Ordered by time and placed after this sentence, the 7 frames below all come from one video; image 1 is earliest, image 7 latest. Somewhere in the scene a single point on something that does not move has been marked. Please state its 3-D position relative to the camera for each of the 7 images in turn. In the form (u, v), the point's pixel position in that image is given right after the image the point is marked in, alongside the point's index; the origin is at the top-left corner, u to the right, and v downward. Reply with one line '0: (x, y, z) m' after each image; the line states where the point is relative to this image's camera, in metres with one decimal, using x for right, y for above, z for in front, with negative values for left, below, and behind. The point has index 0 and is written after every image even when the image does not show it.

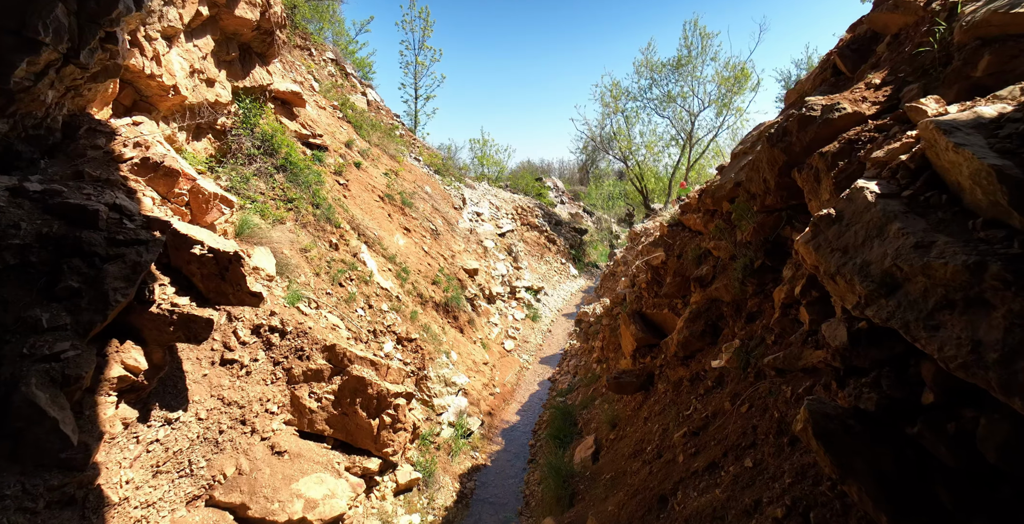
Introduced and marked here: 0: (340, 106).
0: (-4.9, +4.4, +15.3) m
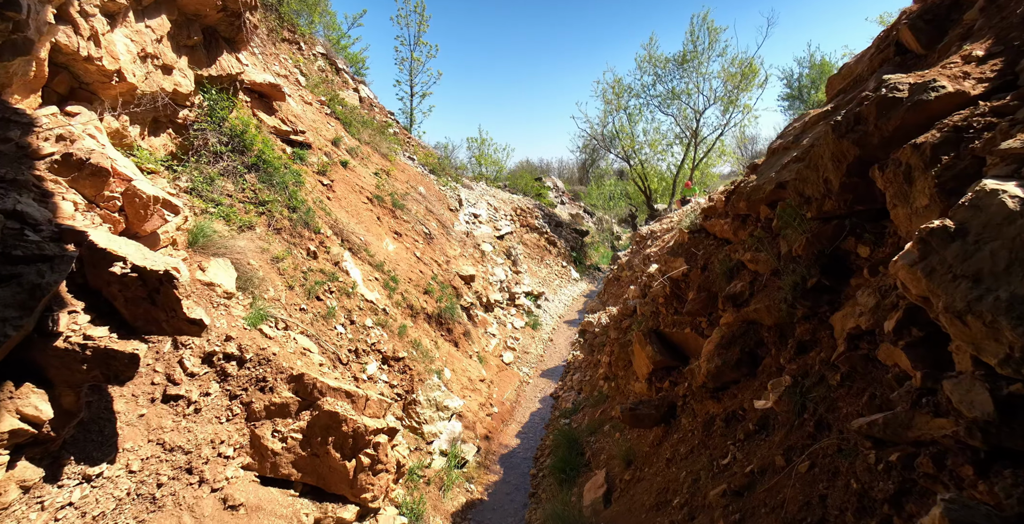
0: (-4.9, +4.3, +14.5) m
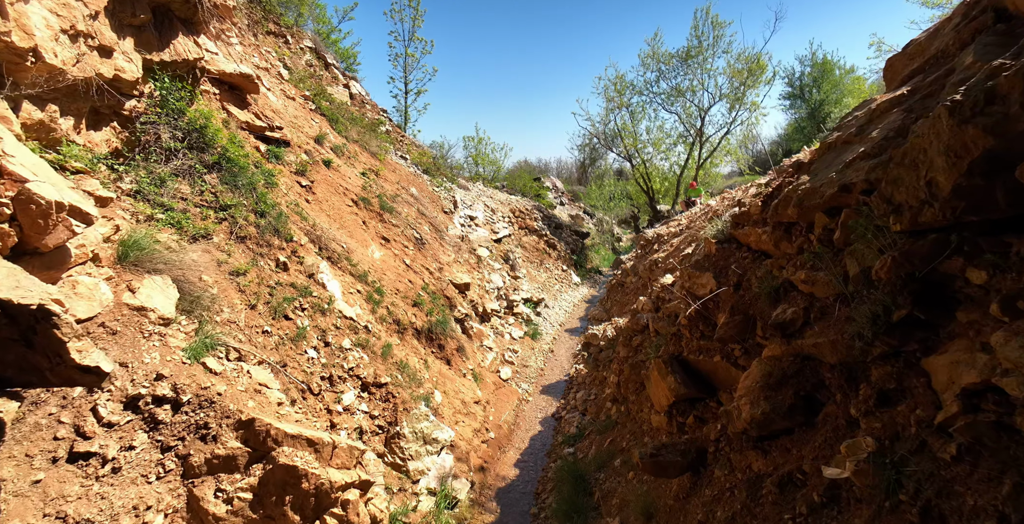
0: (-5.0, +4.1, +13.5) m
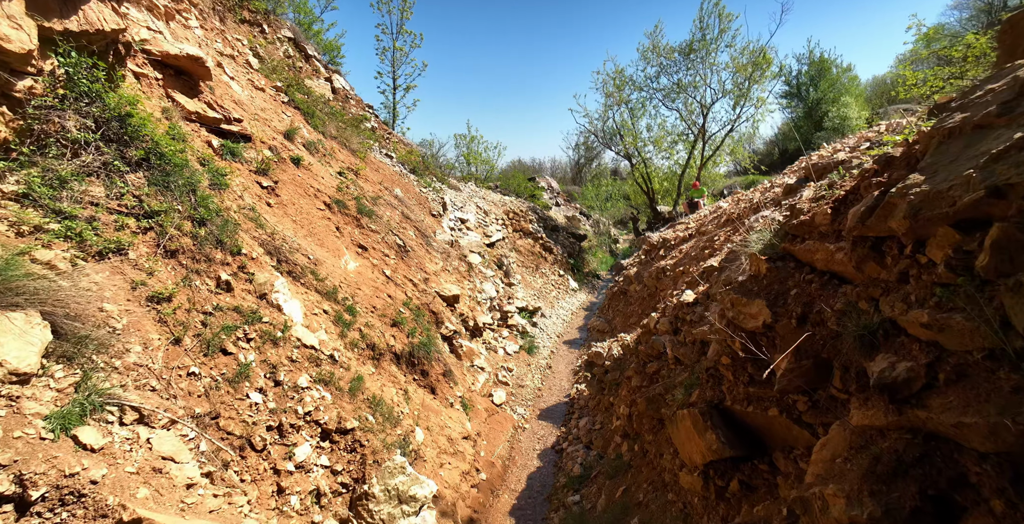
0: (-5.1, +3.9, +12.3) m
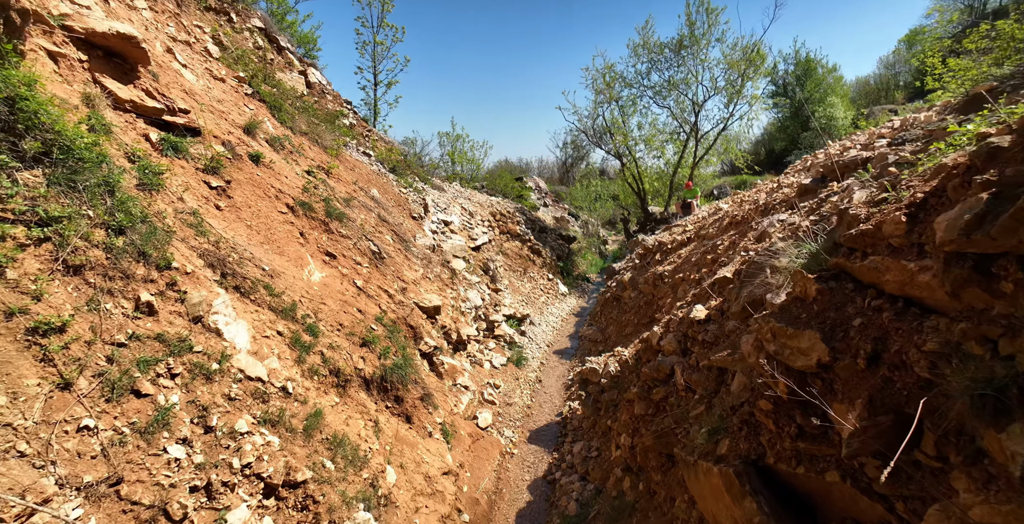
0: (-5.4, +3.8, +11.3) m
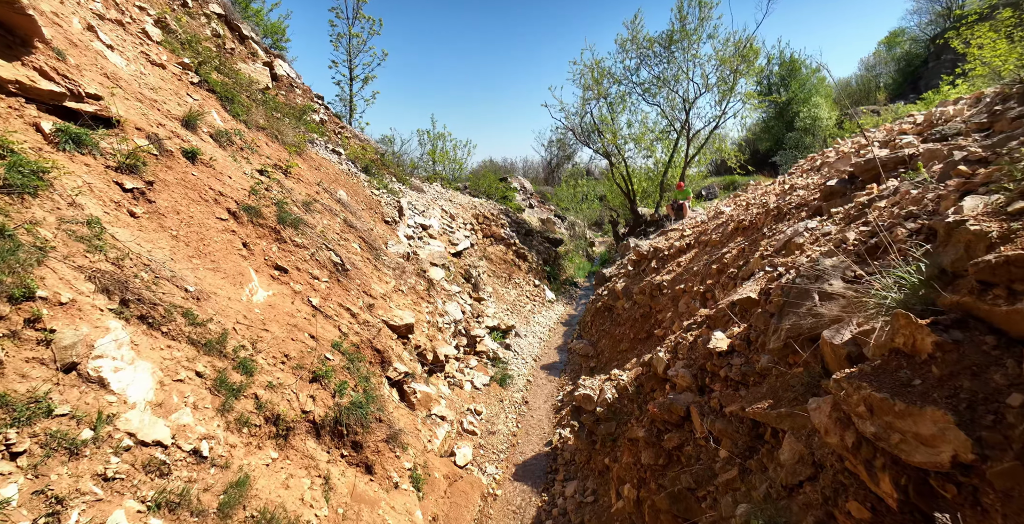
0: (-5.7, +3.6, +10.0) m
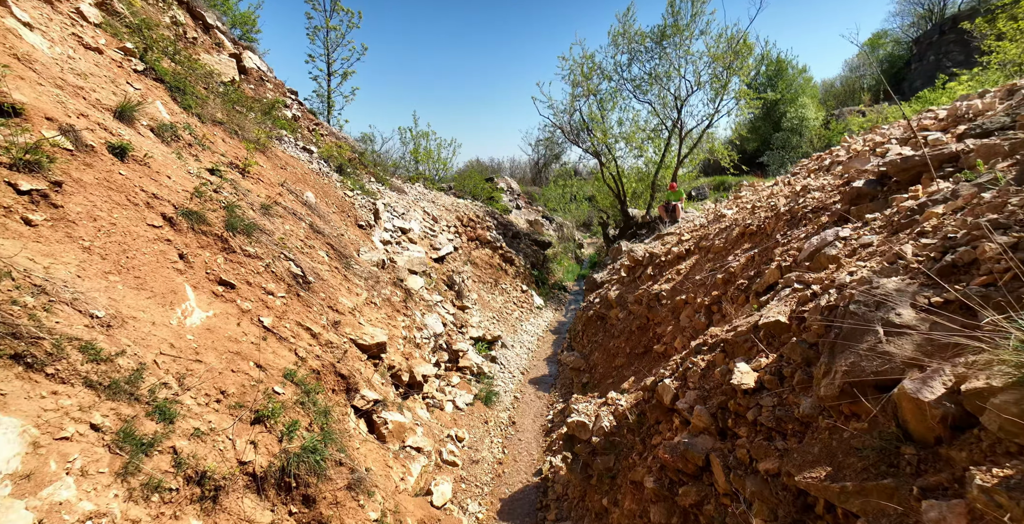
0: (-6.0, +3.4, +9.0) m
